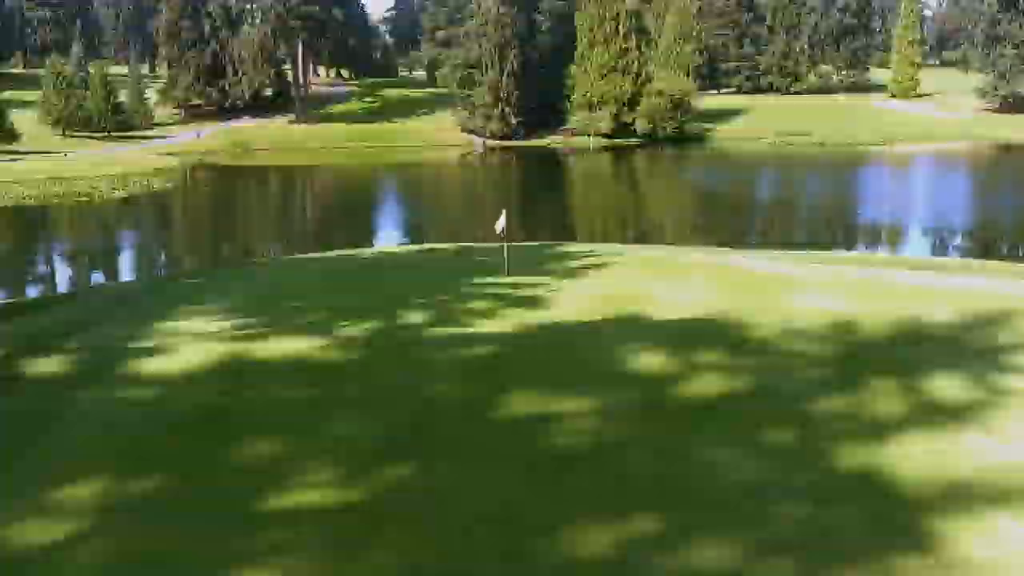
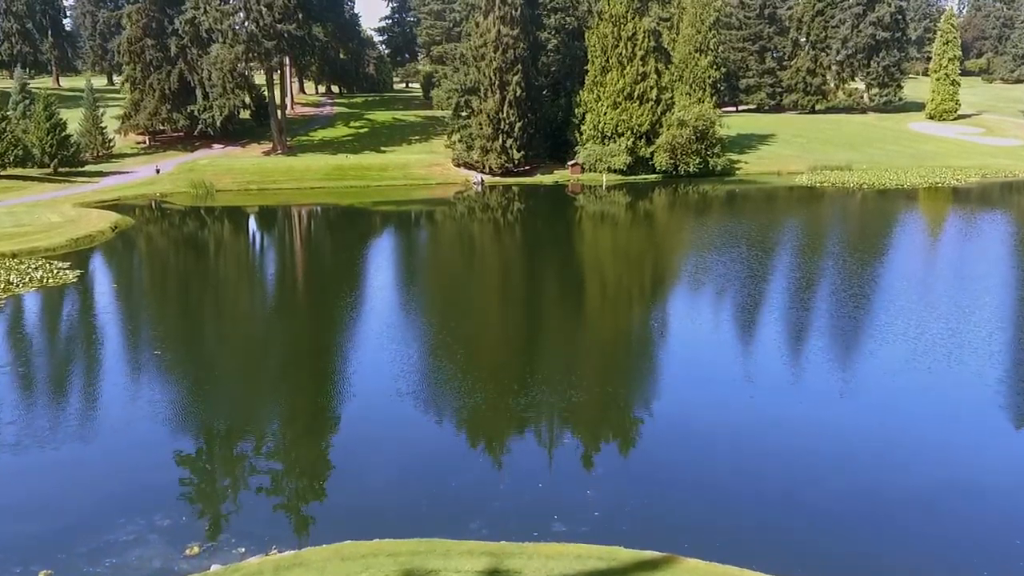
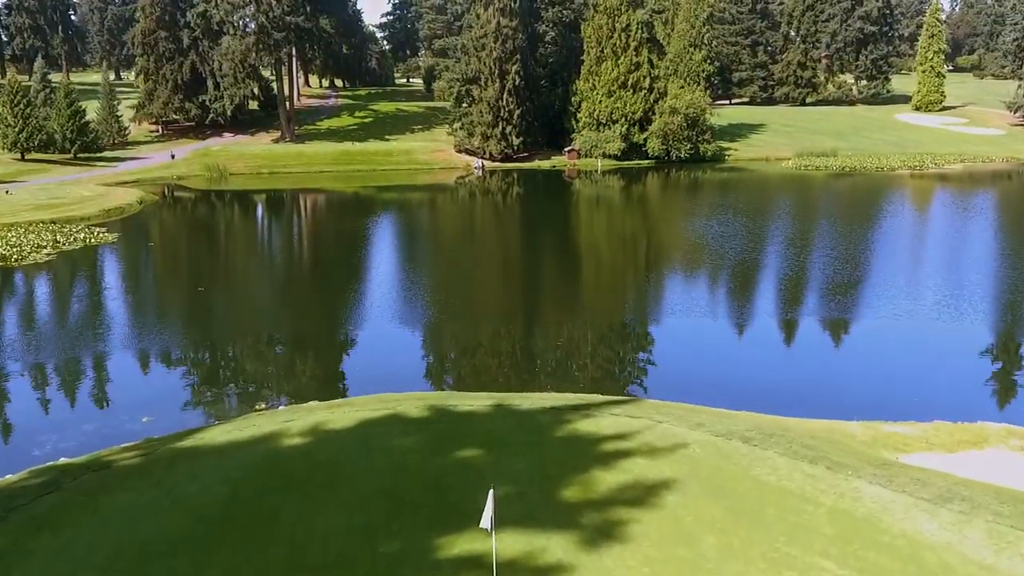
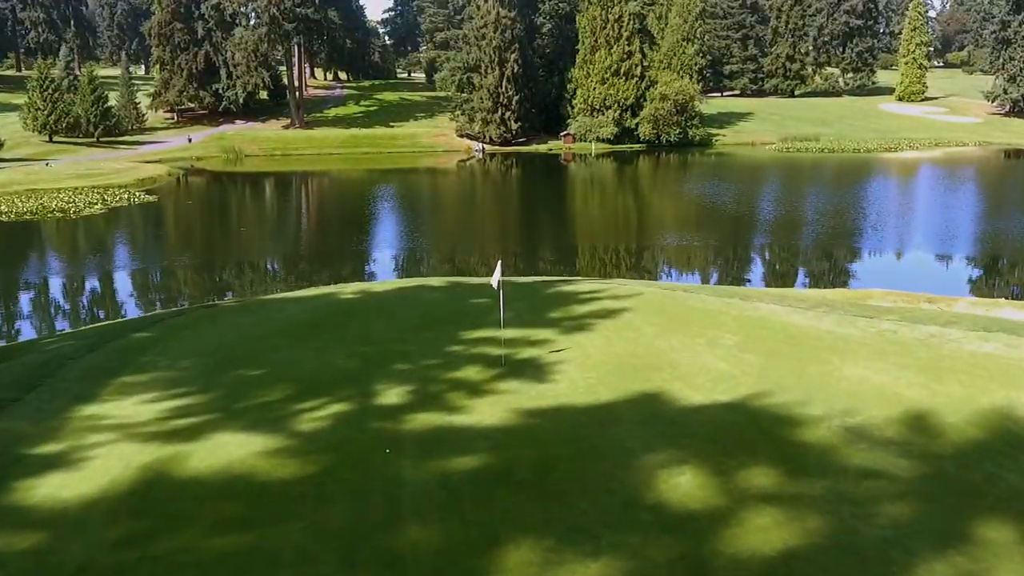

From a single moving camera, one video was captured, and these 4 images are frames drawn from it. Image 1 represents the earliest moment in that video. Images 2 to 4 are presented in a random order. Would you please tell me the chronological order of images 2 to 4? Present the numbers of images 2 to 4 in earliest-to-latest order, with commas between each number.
4, 3, 2
